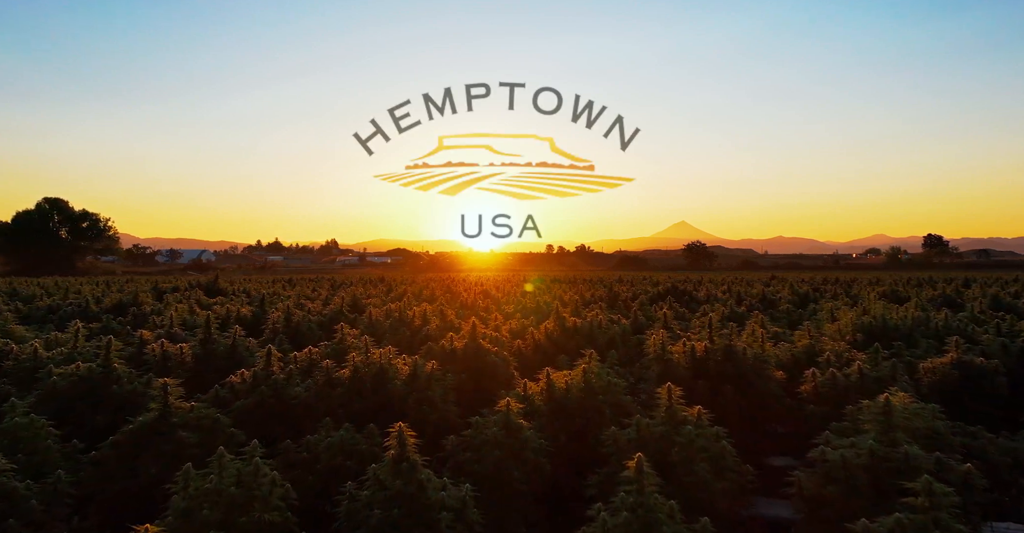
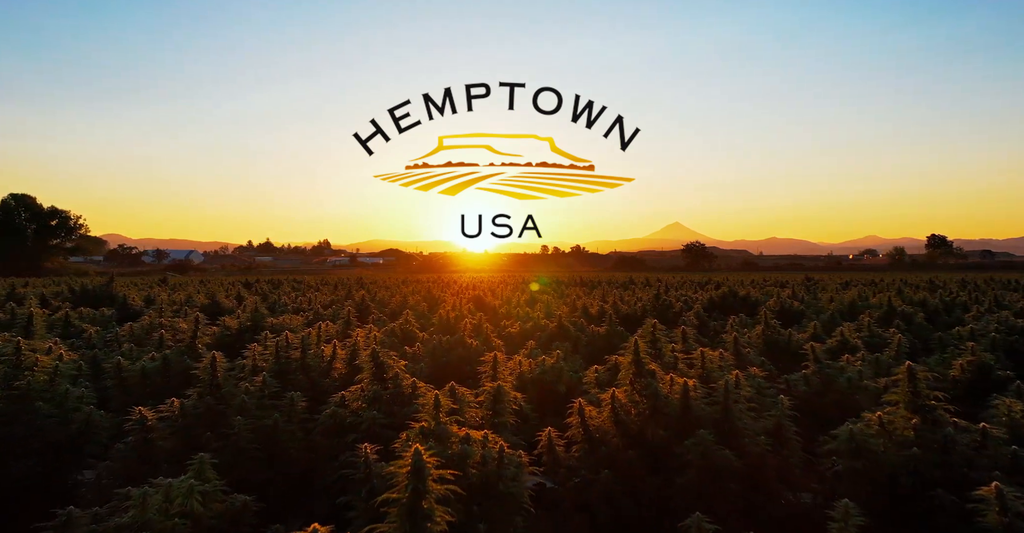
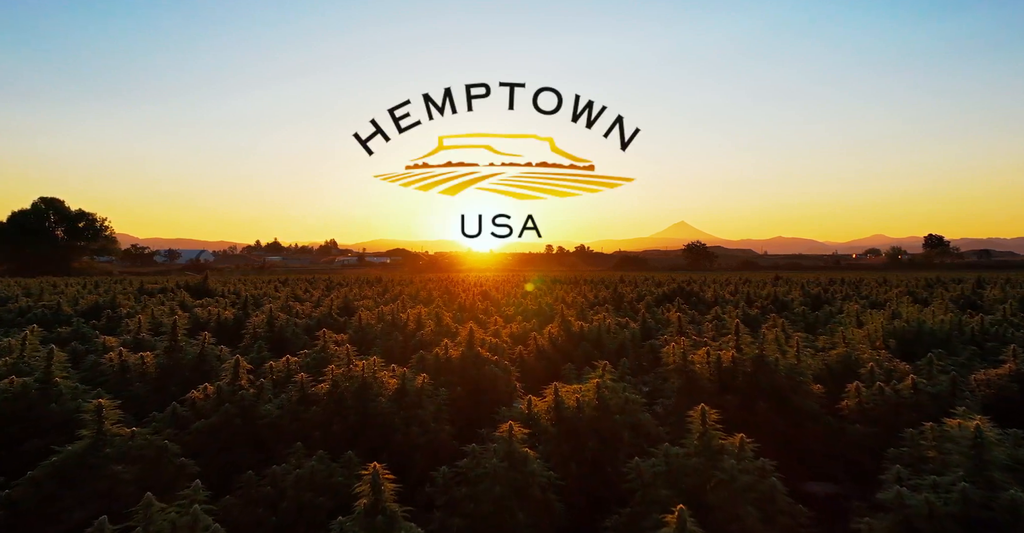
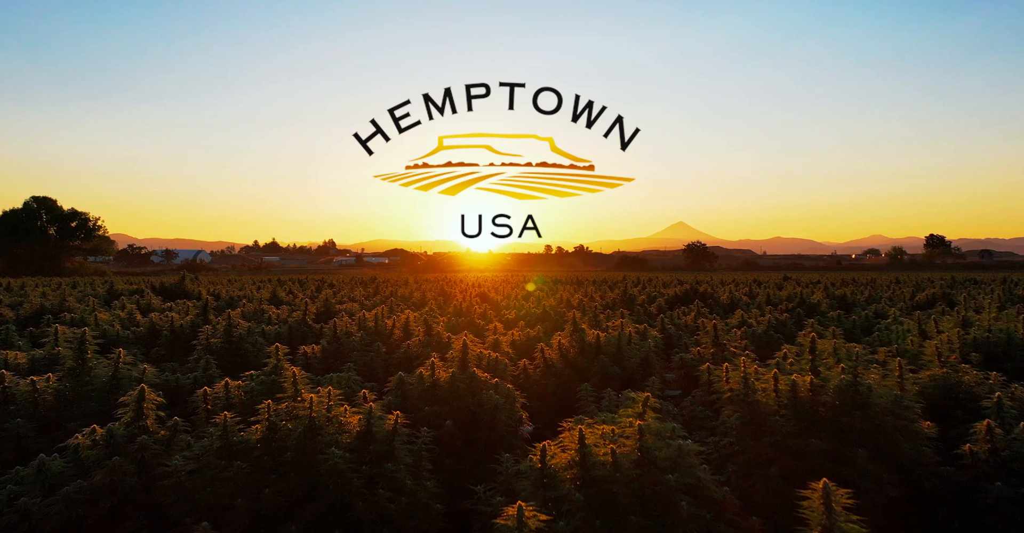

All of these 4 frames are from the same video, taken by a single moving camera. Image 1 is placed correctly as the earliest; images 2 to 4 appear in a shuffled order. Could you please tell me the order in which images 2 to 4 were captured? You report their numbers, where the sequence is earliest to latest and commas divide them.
3, 4, 2
